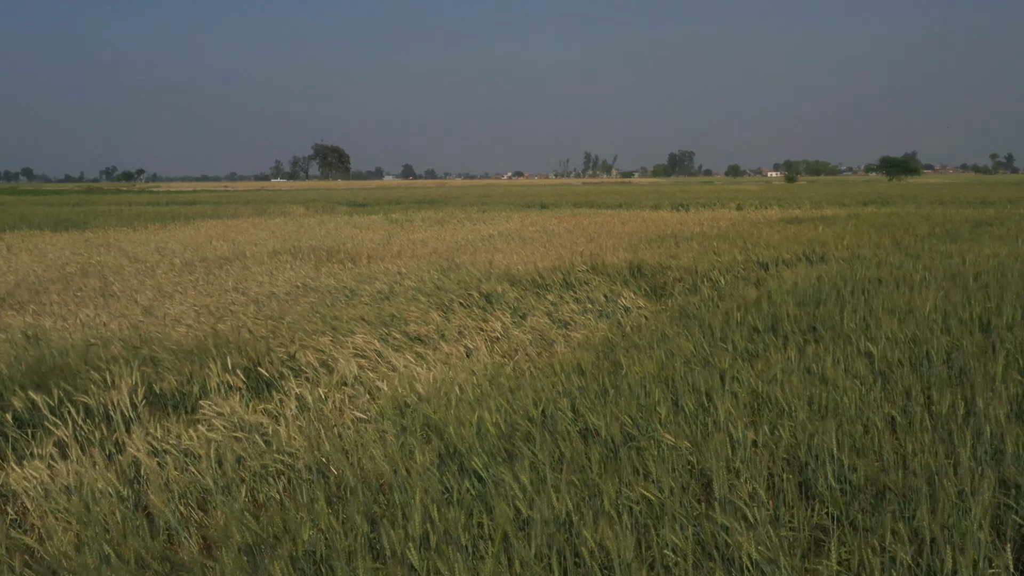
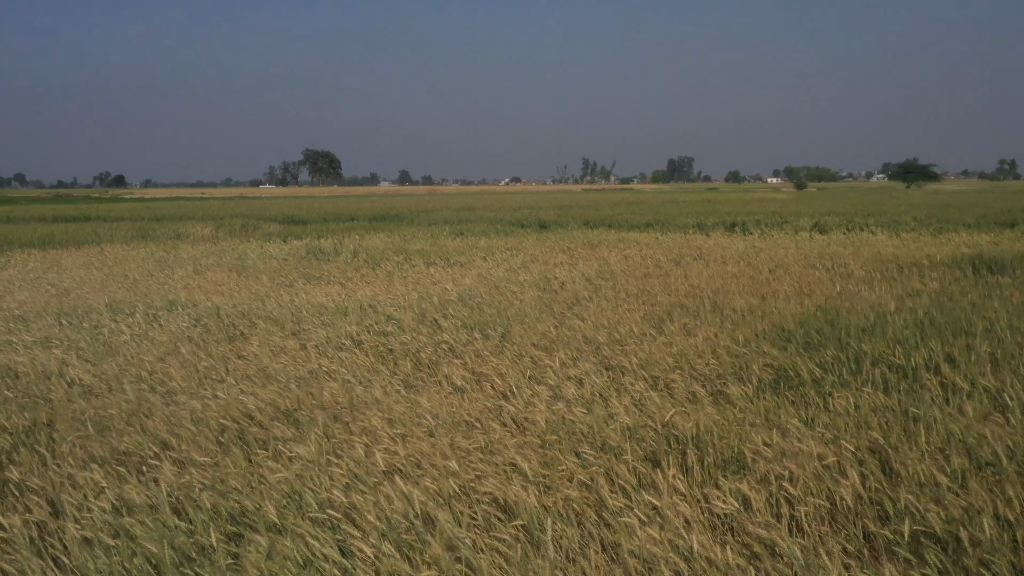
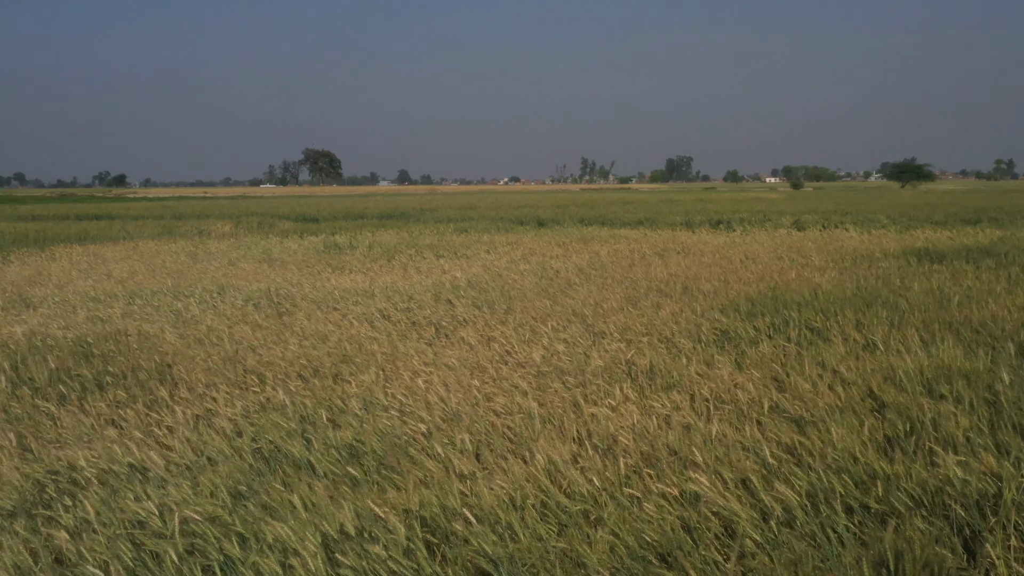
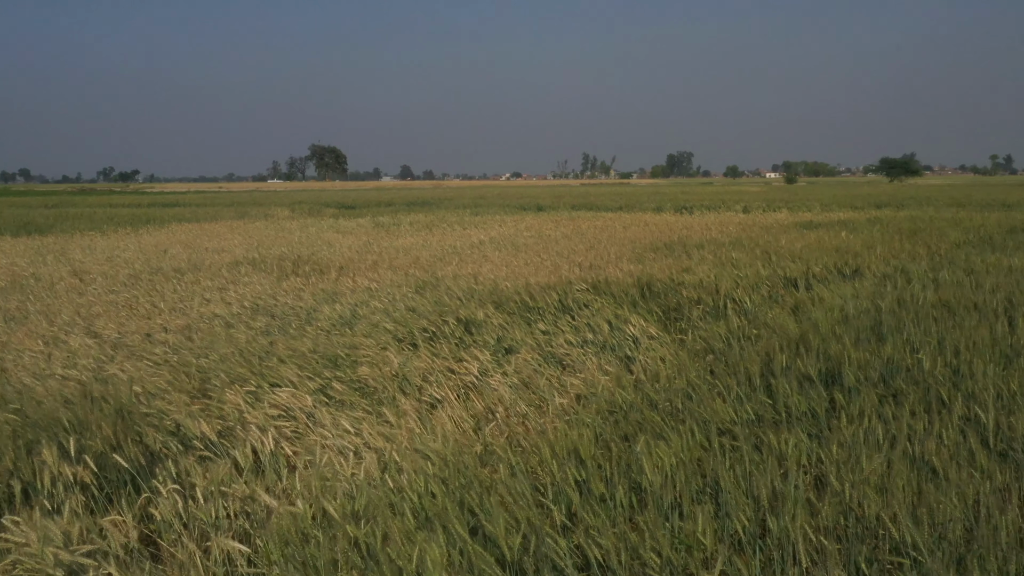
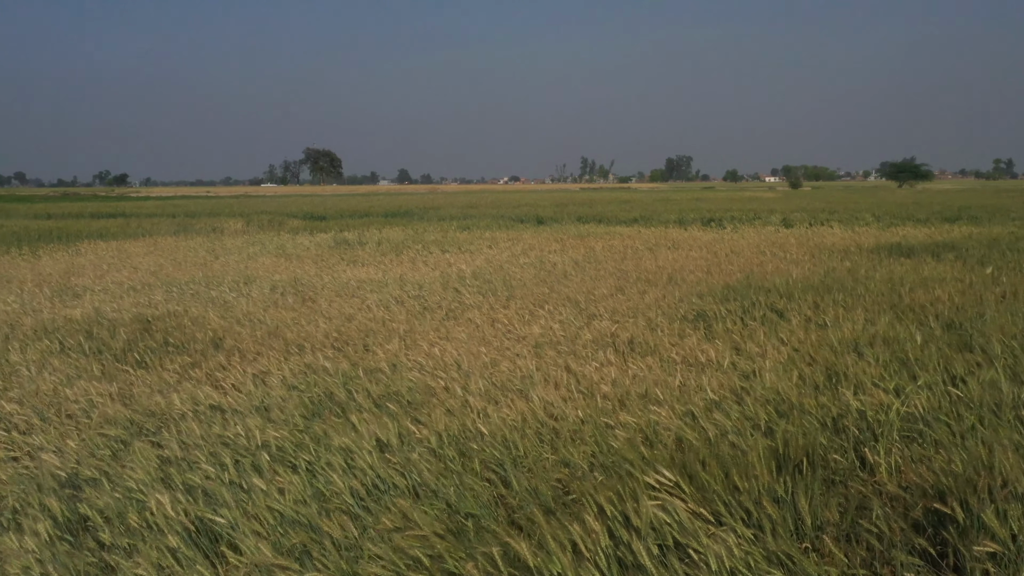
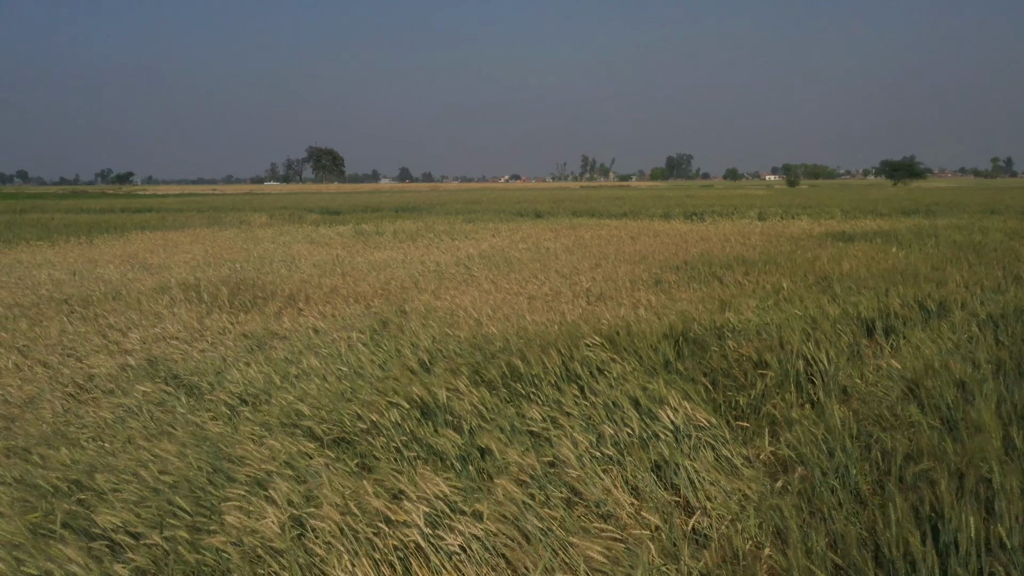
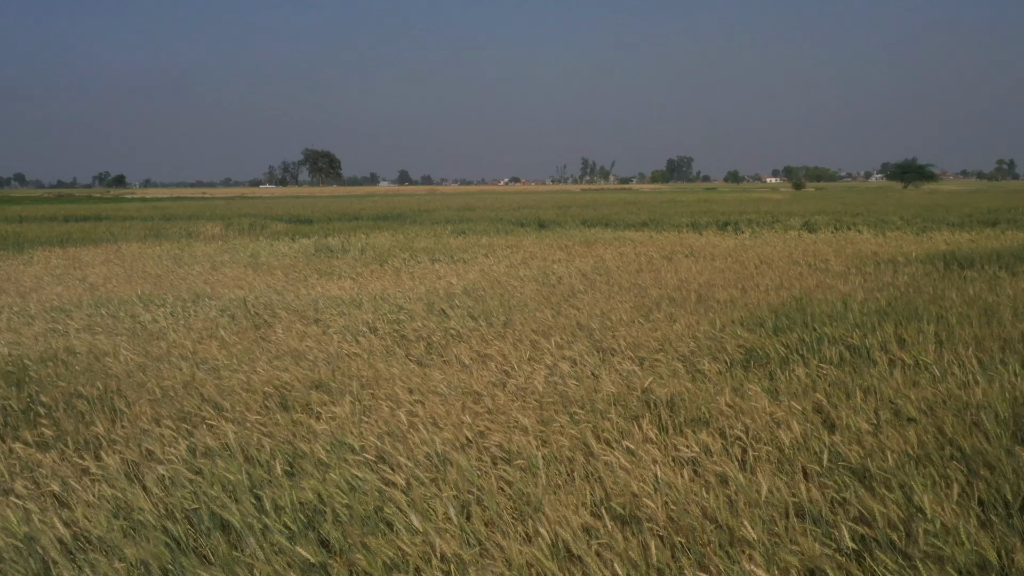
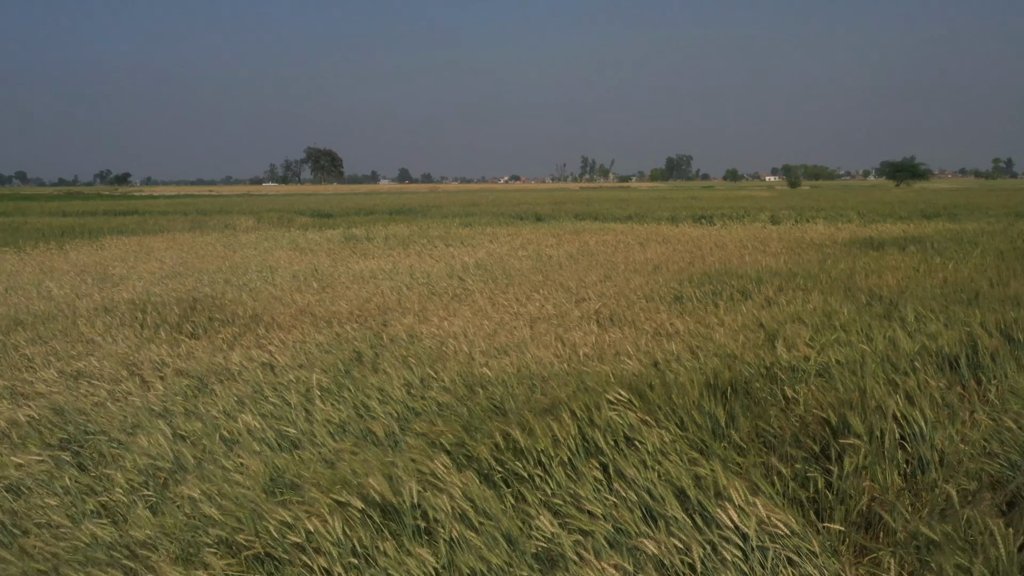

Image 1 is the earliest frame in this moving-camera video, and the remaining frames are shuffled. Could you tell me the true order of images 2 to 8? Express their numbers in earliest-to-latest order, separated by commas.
4, 6, 8, 5, 3, 7, 2
